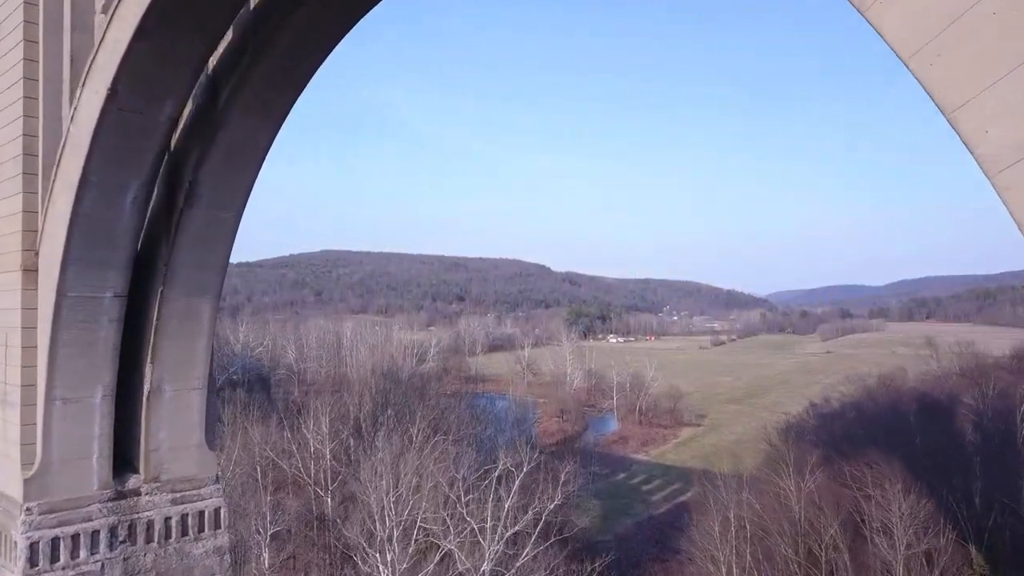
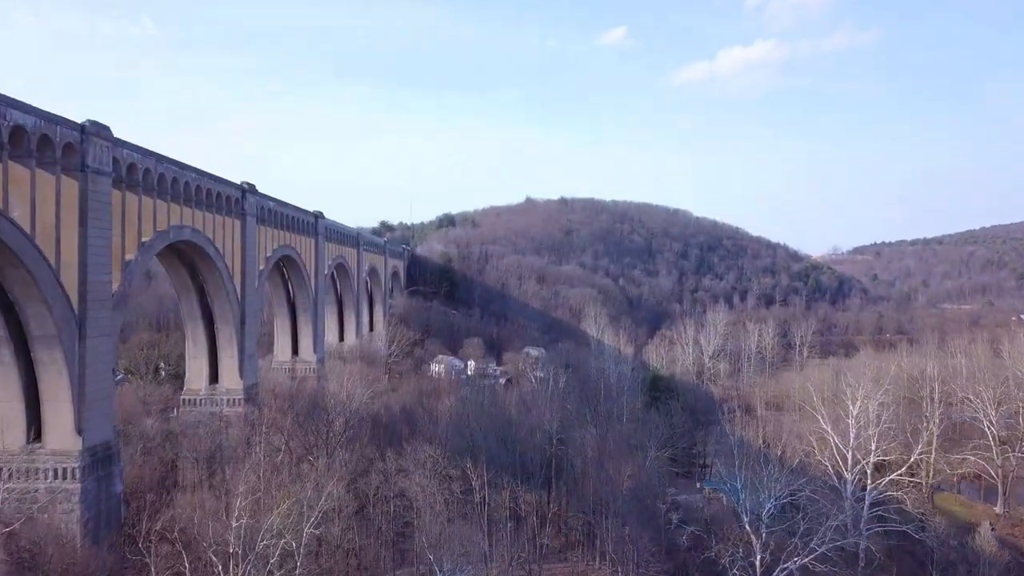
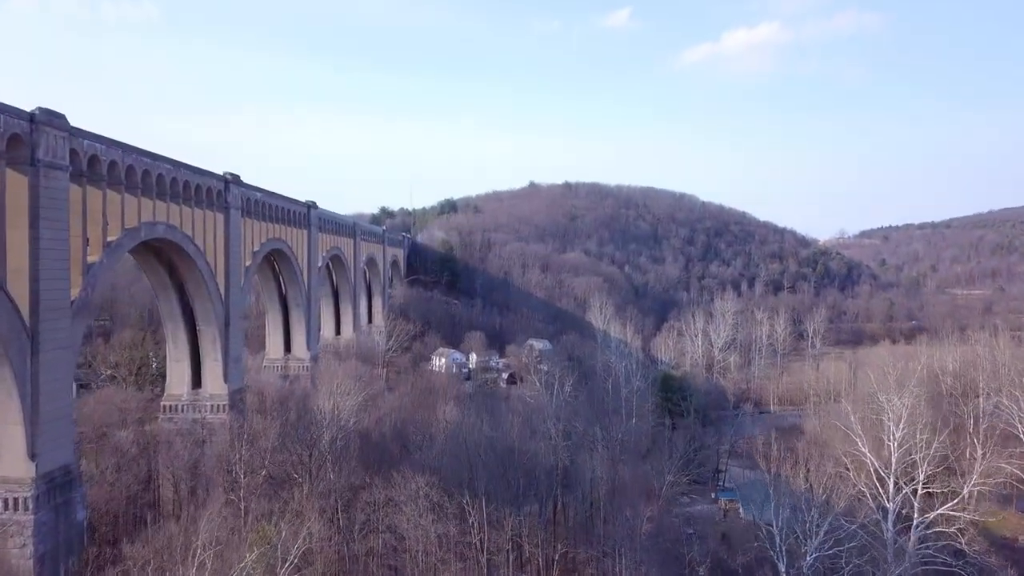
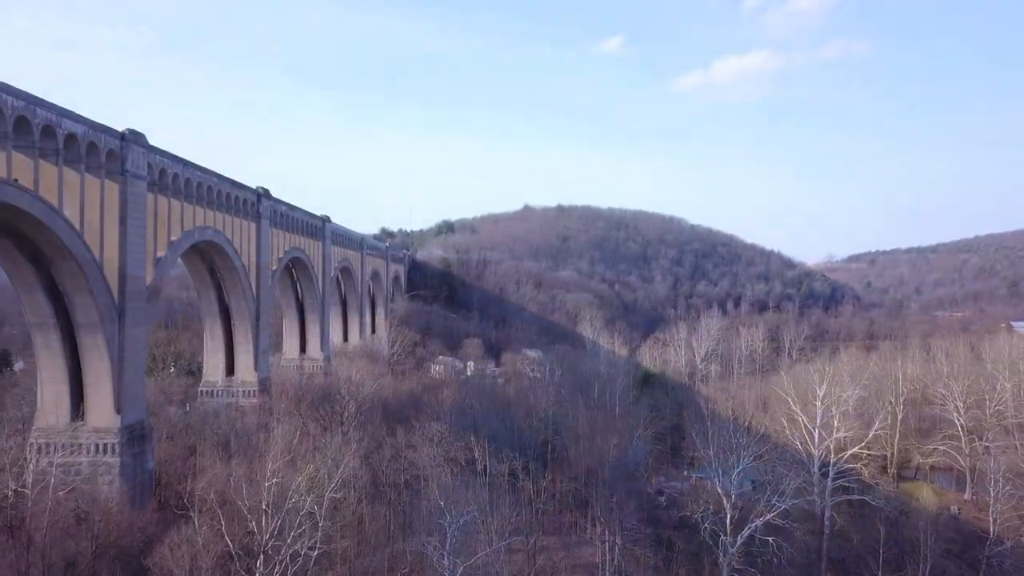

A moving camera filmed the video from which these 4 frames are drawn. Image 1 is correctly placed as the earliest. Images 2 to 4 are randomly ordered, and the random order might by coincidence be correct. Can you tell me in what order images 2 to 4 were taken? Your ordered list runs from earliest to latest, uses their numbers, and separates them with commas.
4, 2, 3
